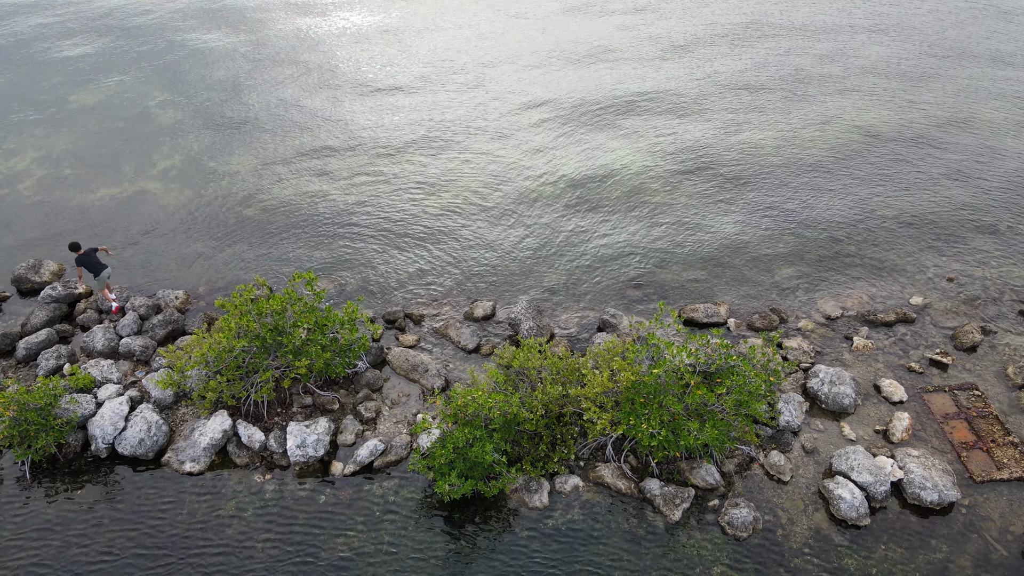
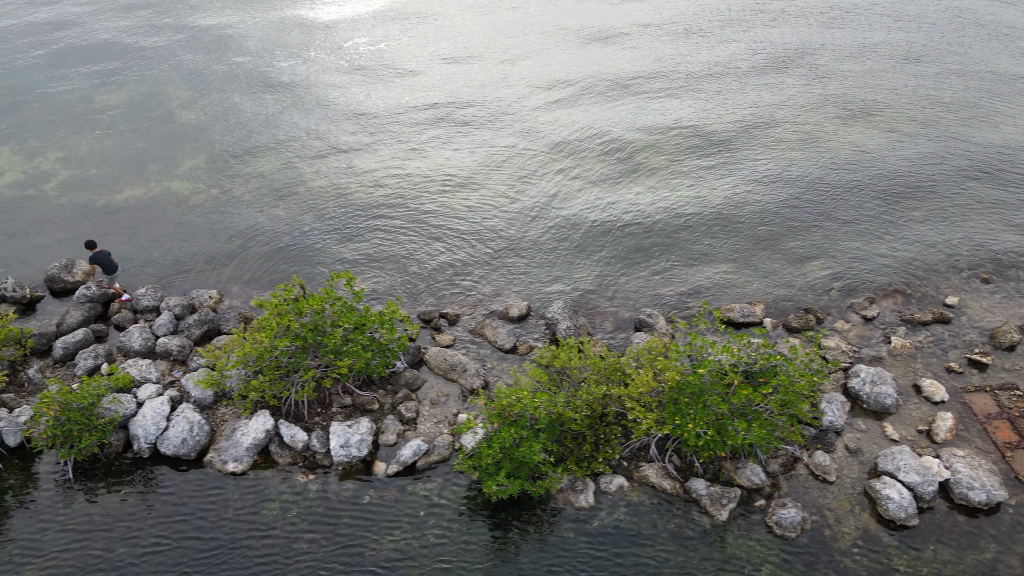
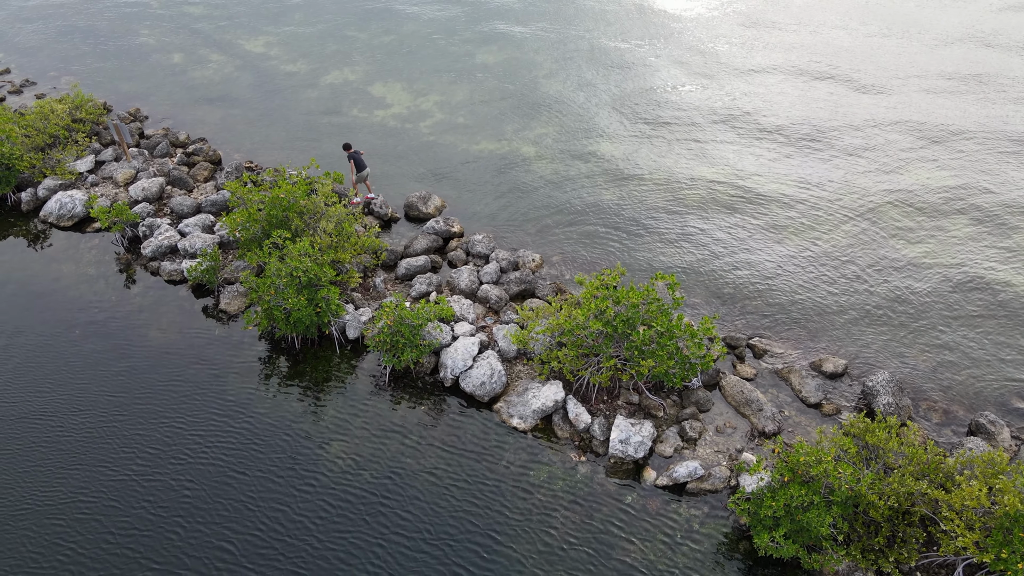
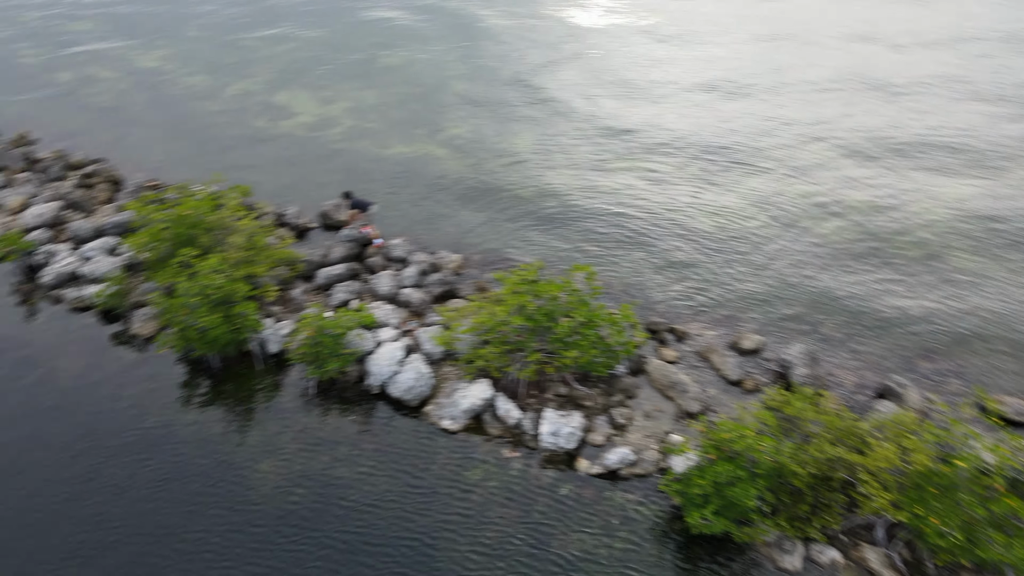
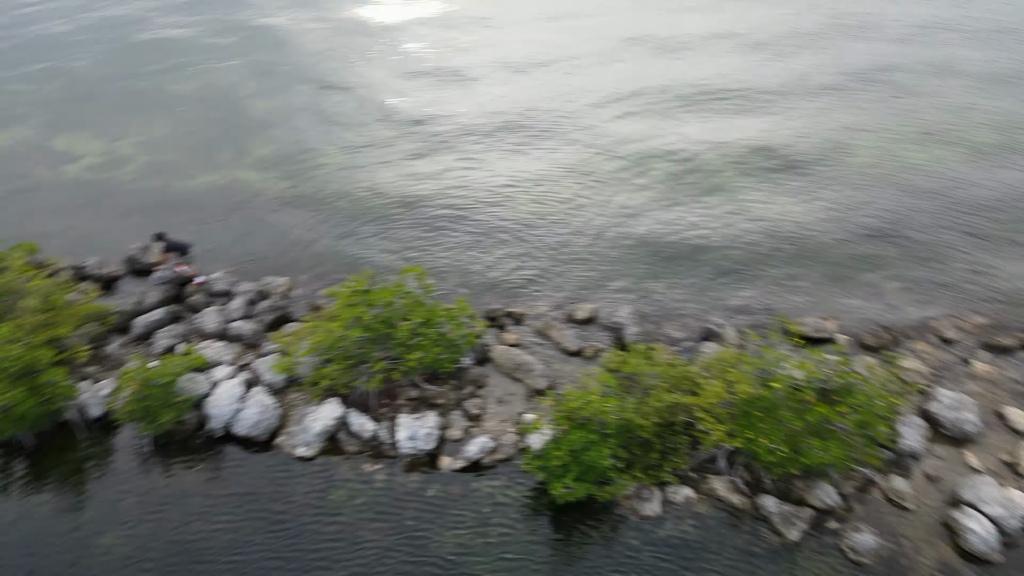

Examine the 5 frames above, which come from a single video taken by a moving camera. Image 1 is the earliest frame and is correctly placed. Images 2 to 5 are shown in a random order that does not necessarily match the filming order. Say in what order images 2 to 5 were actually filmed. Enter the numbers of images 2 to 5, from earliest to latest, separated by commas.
2, 5, 4, 3
